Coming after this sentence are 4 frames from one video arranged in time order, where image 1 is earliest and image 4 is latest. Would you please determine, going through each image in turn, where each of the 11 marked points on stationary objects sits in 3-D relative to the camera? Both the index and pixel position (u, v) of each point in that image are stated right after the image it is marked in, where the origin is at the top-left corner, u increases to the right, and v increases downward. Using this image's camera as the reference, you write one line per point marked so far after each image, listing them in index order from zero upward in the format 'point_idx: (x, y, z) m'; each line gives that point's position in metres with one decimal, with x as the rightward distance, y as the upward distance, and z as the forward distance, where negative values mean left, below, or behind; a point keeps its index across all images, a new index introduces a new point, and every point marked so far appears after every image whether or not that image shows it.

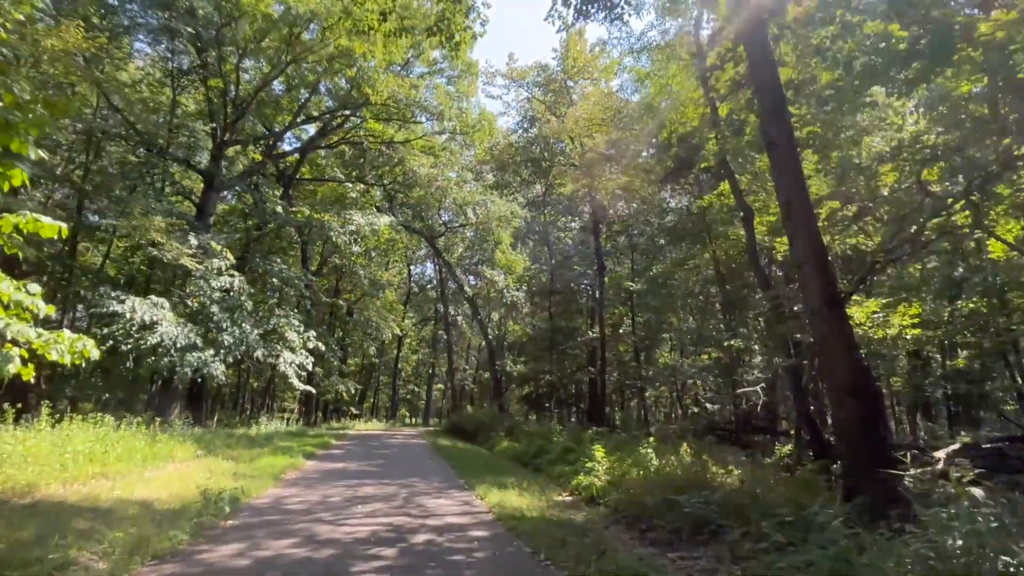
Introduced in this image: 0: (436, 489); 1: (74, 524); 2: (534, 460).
0: (-1.0, -2.8, +8.9) m
1: (-3.9, -2.1, +5.7) m
2: (+0.5, -3.5, +12.9) m
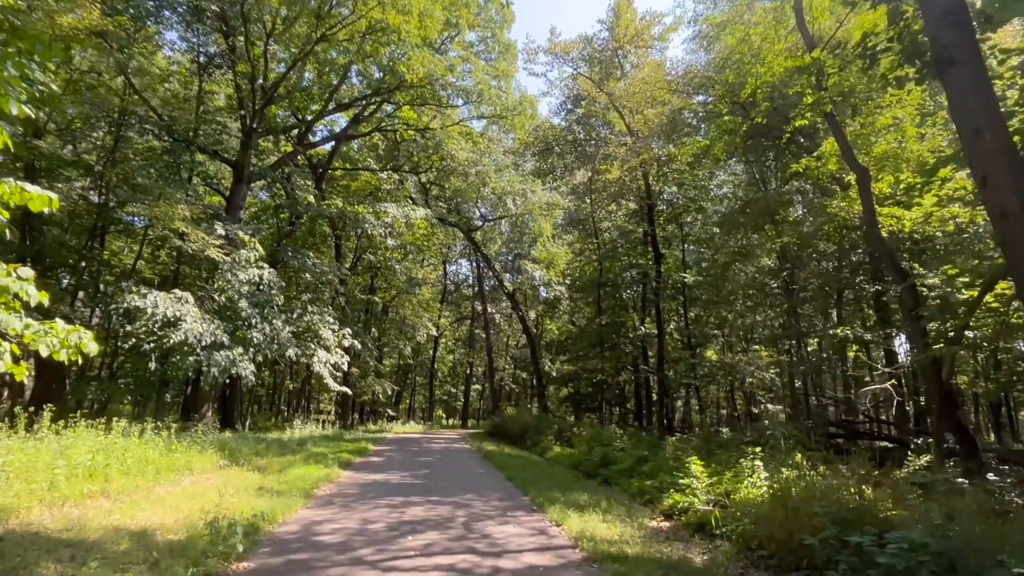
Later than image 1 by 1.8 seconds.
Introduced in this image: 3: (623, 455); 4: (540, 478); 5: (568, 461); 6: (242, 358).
0: (-0.1, -2.6, +7.4) m
1: (-3.2, -1.9, +4.3) m
2: (+1.5, -3.2, +11.2) m
3: (+2.0, -3.0, +11.6) m
4: (+0.4, -3.0, +10.0) m
5: (+1.2, -3.6, +13.3) m
6: (-6.4, -1.7, +15.0) m
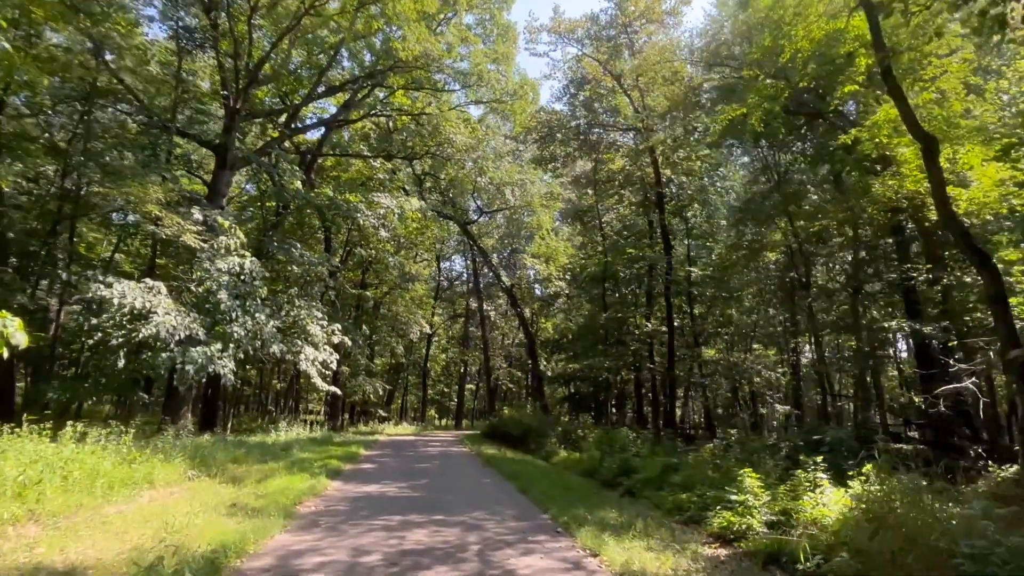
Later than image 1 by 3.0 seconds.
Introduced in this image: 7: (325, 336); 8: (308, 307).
0: (+0.1, -2.4, +6.1) m
1: (-2.9, -1.7, +3.0) m
2: (+1.7, -3.0, +10.0) m
3: (+2.2, -2.8, +10.4) m
4: (+0.6, -2.8, +8.8) m
5: (+1.3, -3.4, +12.1) m
6: (-6.3, -1.4, +13.7) m
7: (-5.6, -1.4, +19.0) m
8: (-5.9, -0.6, +18.4) m
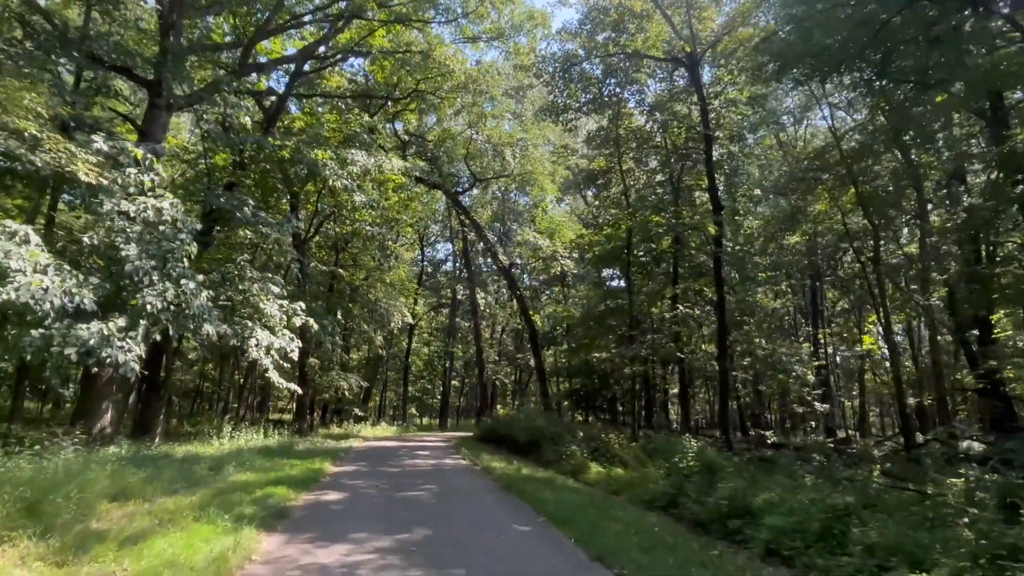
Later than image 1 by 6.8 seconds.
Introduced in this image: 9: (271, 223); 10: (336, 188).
0: (+0.7, -1.7, +2.3) m
1: (-2.2, -1.0, -0.9) m
2: (+2.2, -2.3, +6.3) m
3: (+2.6, -2.2, +6.7) m
4: (+1.1, -2.1, +5.0) m
5: (+1.7, -2.7, +8.3) m
6: (-5.9, -0.7, +9.7) m
7: (-5.4, -0.7, +15.0) m
8: (-5.6, +0.2, +14.4) m
9: (-6.0, +1.6, +16.2) m
10: (-4.9, +2.9, +17.8) m
